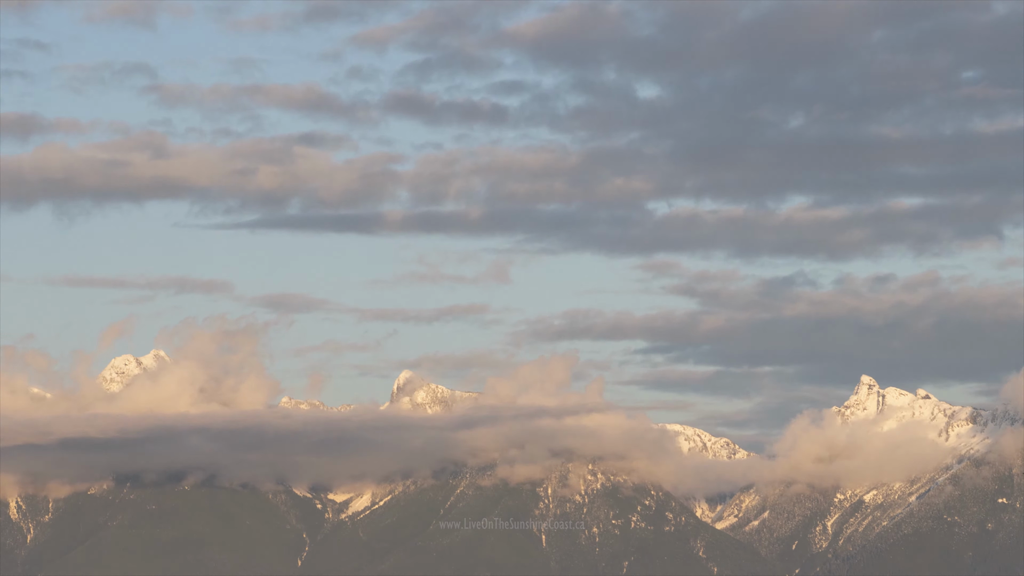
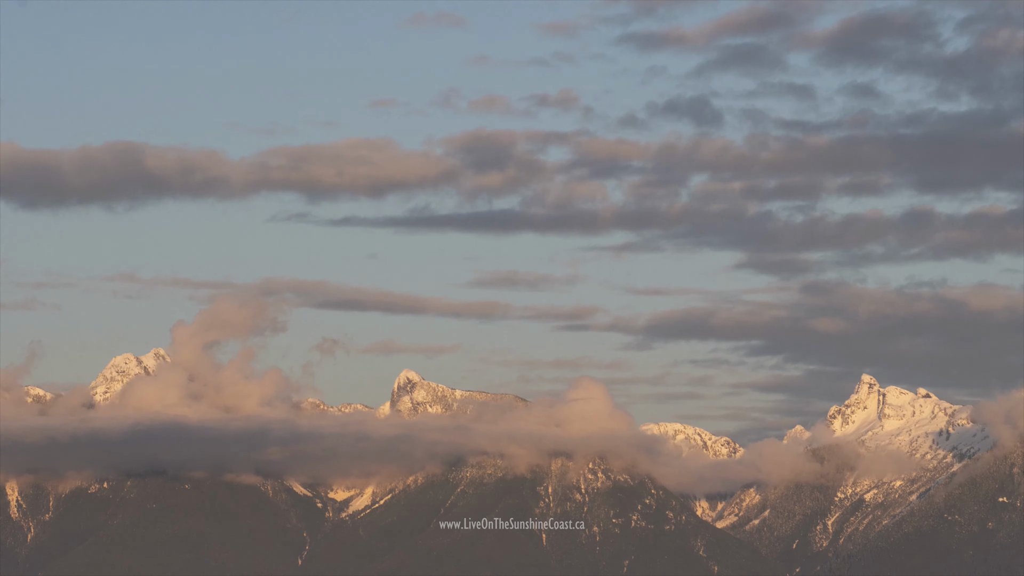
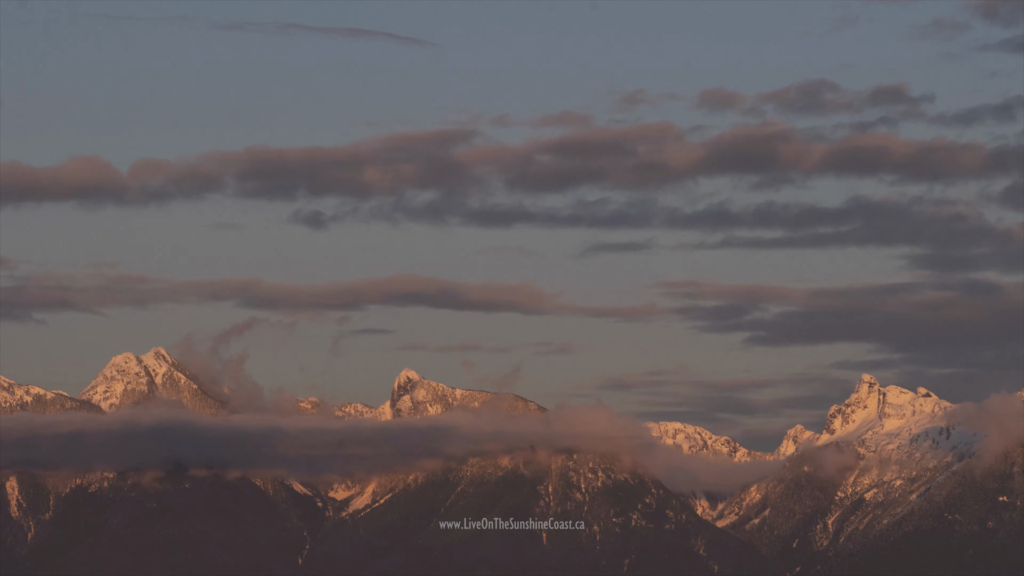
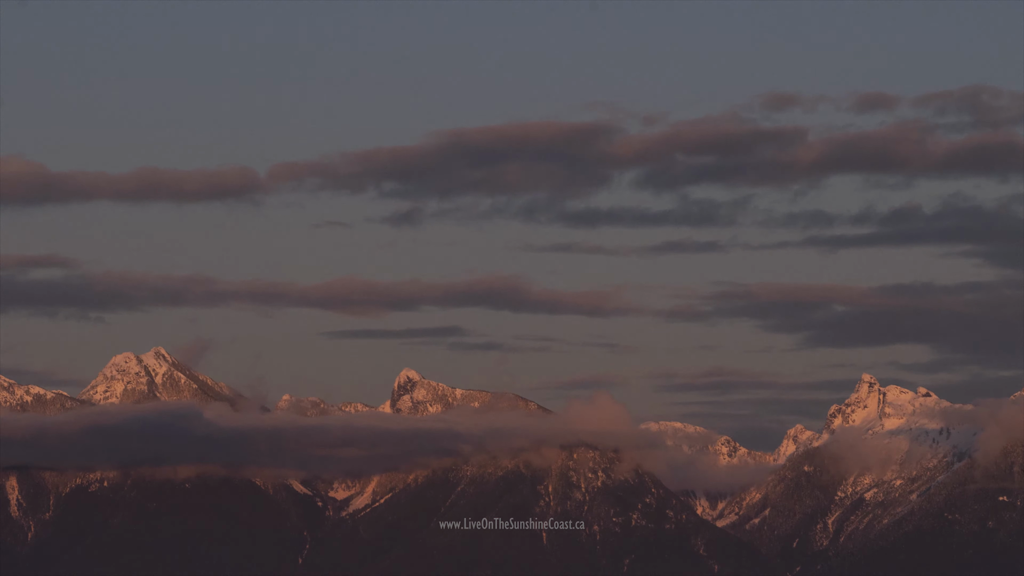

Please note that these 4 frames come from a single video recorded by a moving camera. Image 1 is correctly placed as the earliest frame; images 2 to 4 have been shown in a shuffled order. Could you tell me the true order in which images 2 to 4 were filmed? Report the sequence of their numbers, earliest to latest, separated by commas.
2, 3, 4
